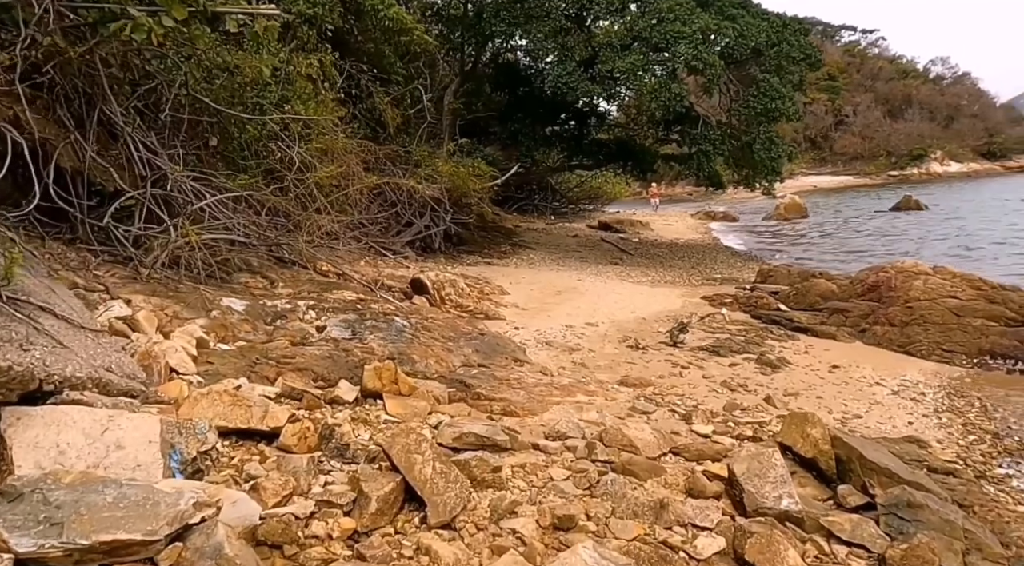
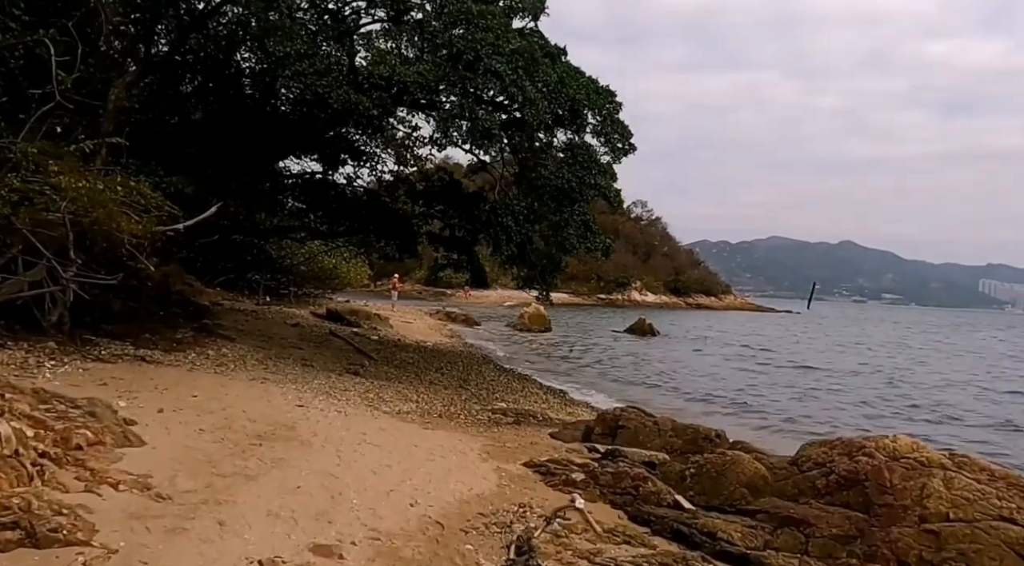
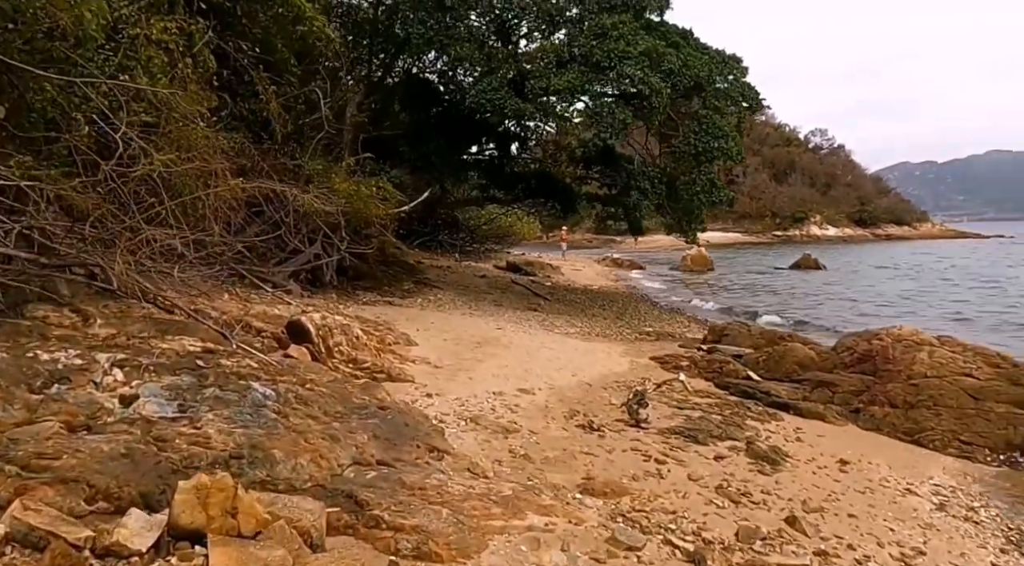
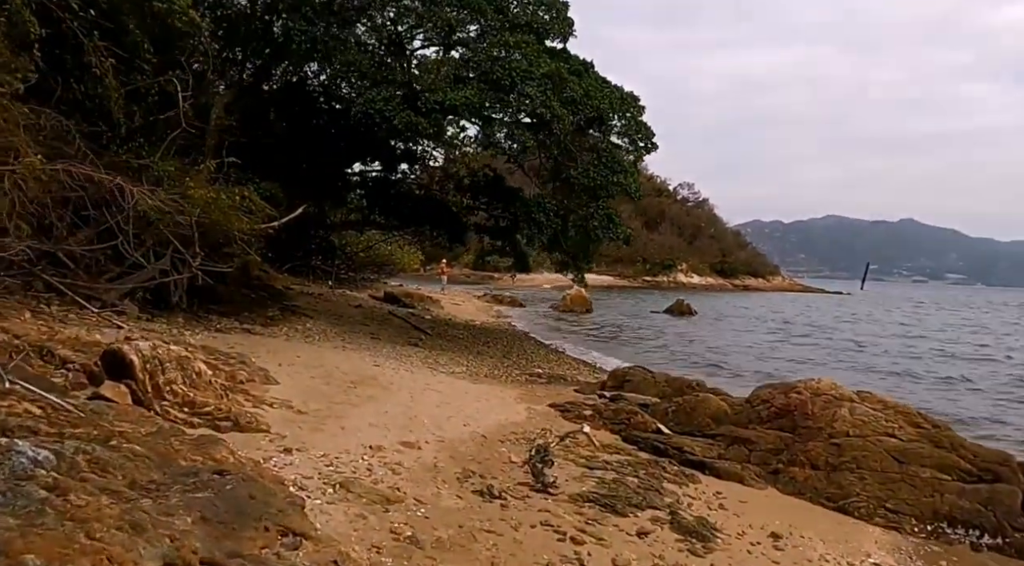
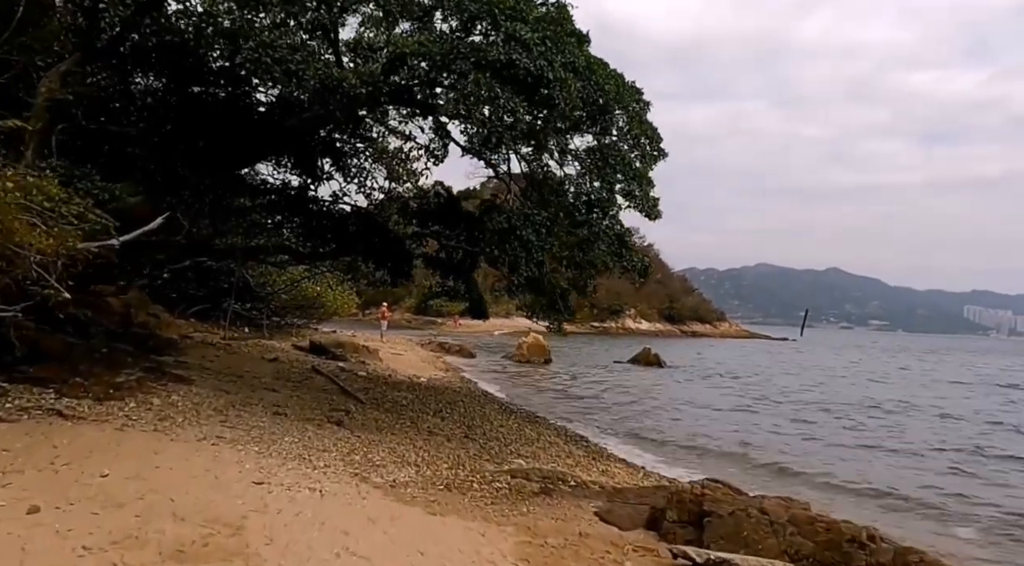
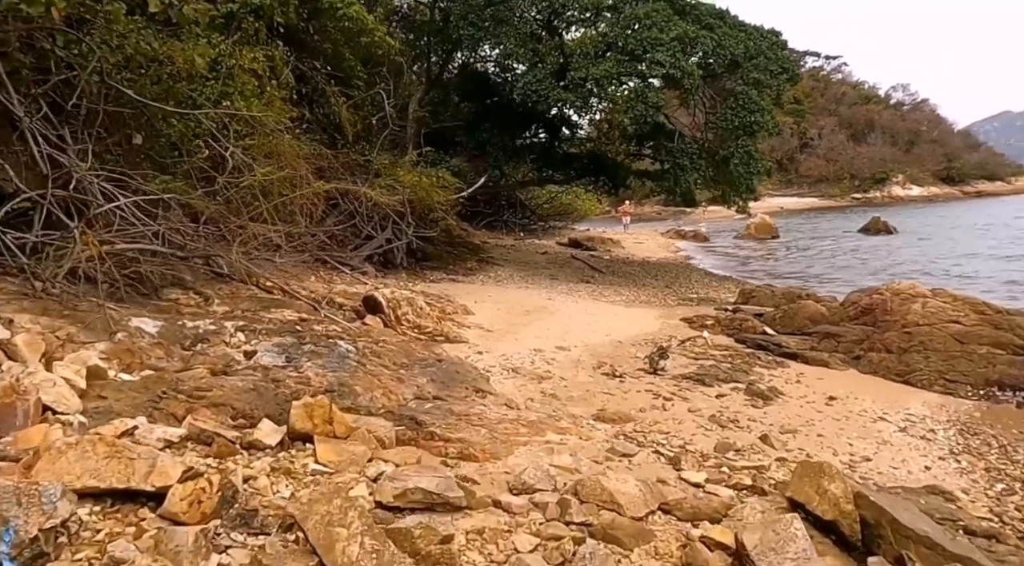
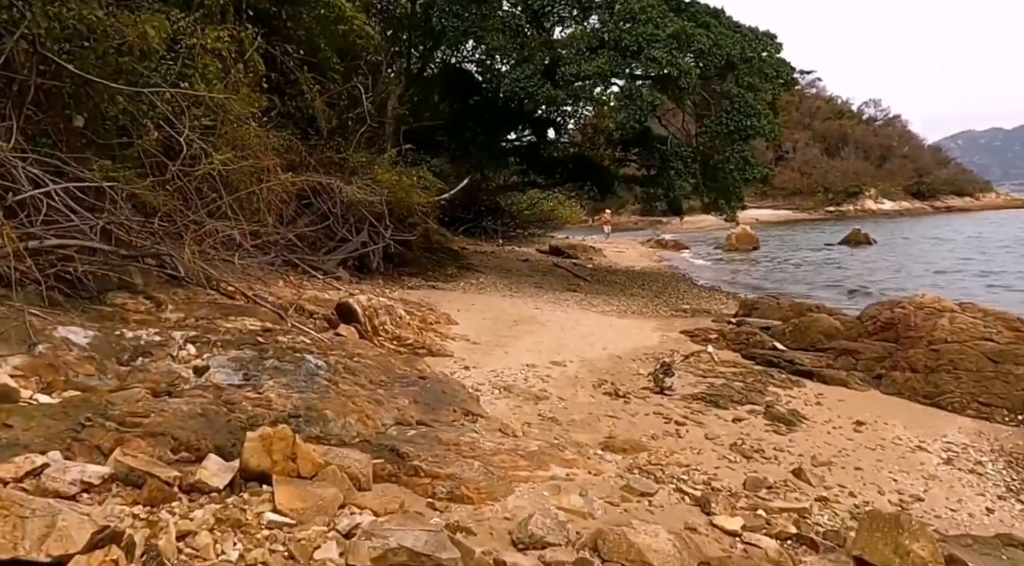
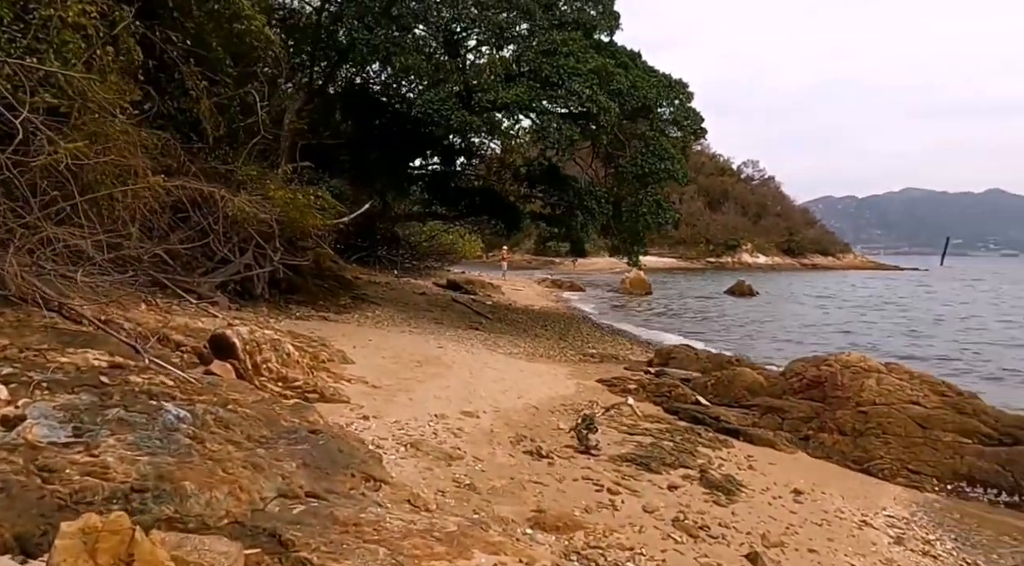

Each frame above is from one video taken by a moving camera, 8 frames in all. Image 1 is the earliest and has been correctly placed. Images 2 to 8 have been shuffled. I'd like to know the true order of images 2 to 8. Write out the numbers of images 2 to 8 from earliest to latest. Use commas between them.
6, 7, 3, 8, 4, 2, 5
